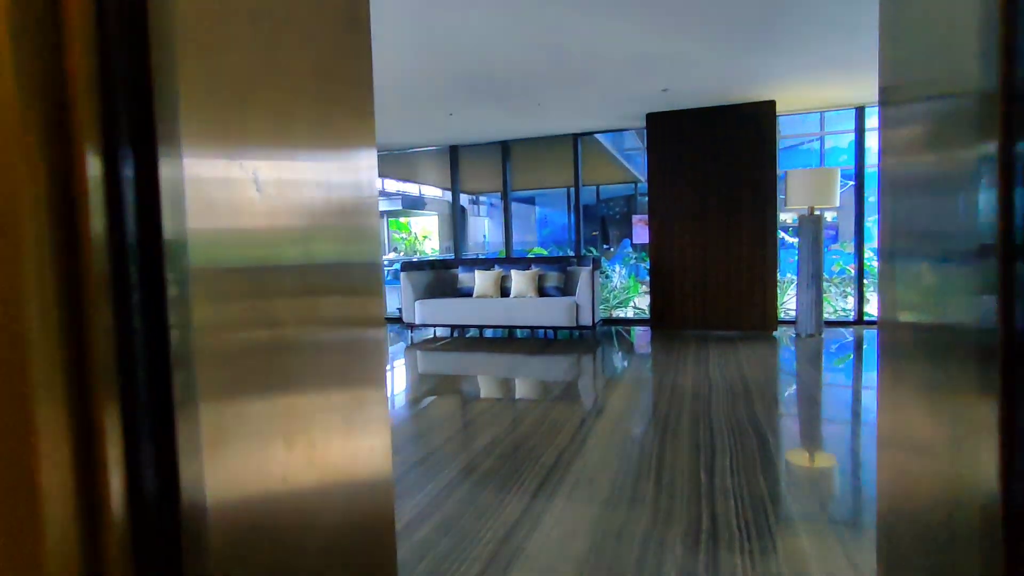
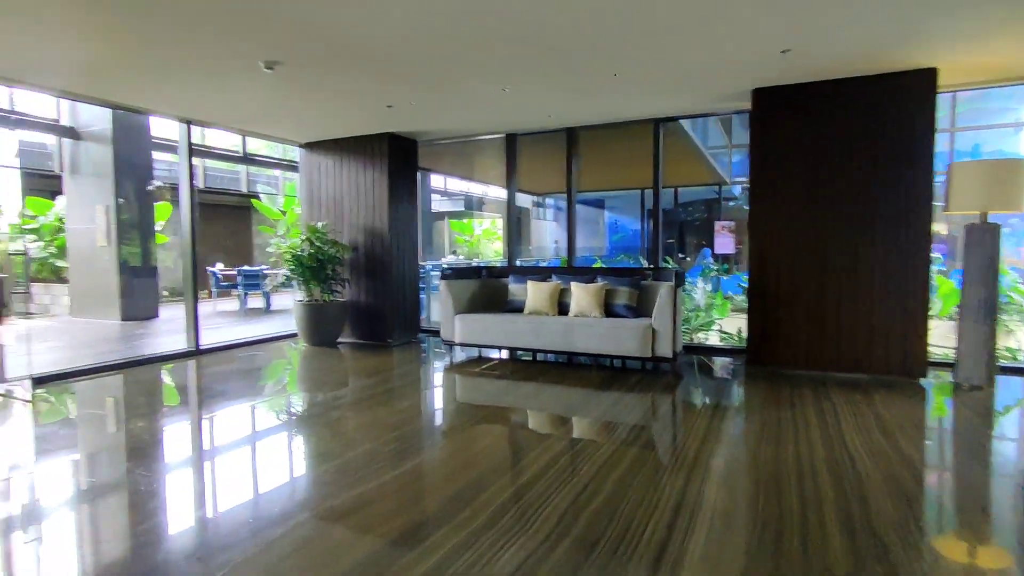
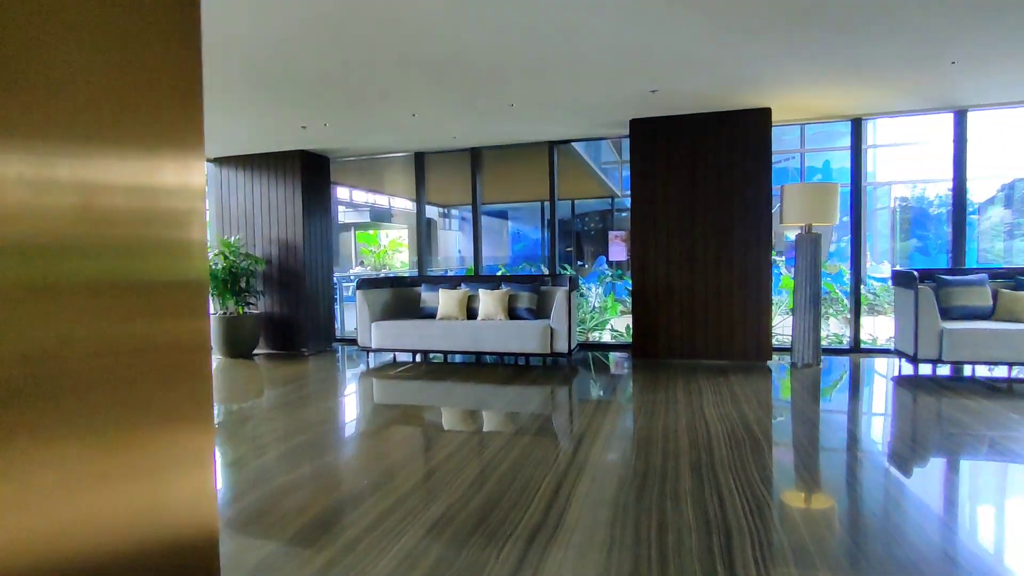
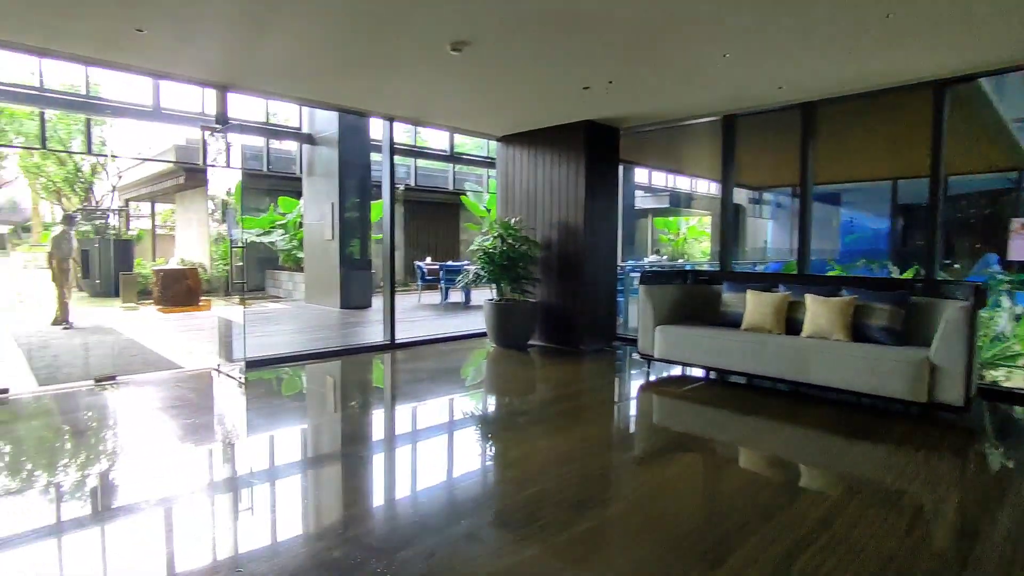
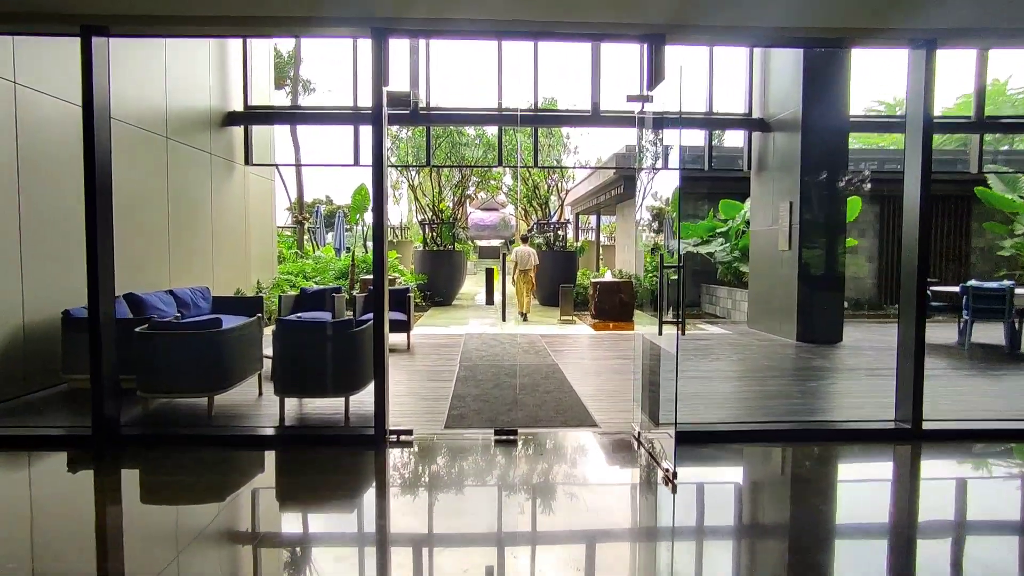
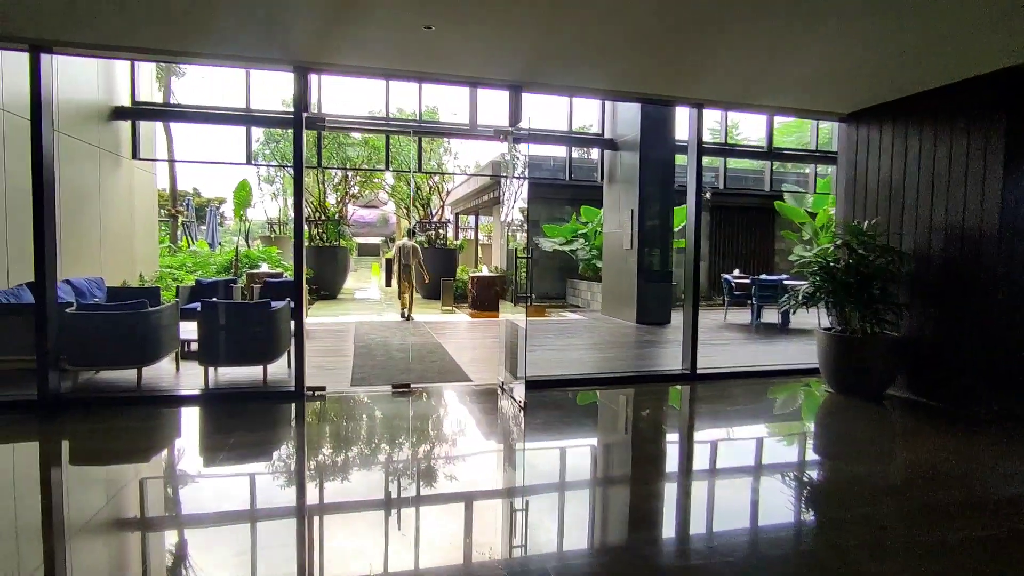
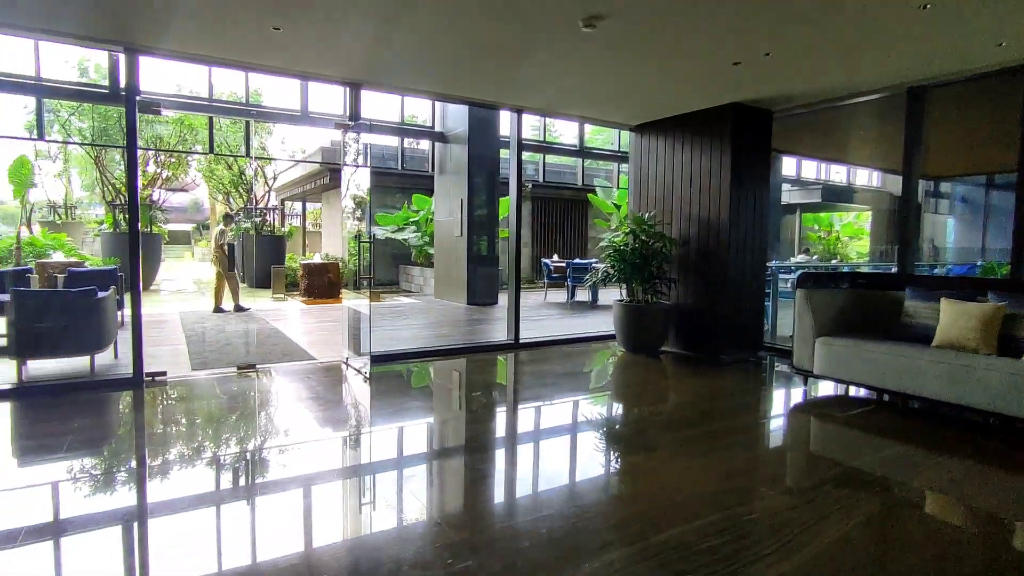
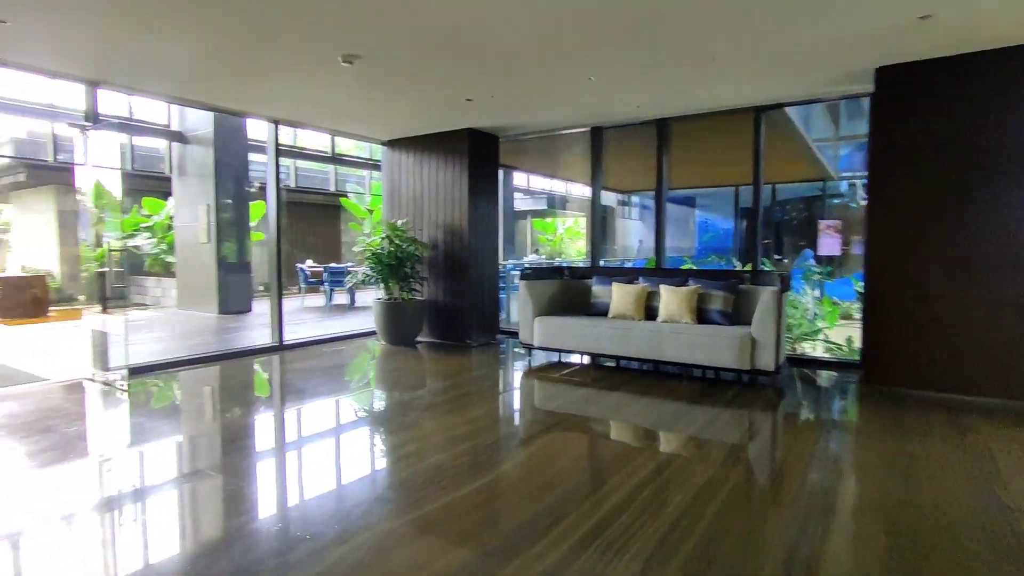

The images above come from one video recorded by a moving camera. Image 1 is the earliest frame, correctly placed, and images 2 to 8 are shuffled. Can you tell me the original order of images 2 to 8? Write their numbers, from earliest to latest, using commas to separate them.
3, 2, 8, 4, 7, 6, 5
